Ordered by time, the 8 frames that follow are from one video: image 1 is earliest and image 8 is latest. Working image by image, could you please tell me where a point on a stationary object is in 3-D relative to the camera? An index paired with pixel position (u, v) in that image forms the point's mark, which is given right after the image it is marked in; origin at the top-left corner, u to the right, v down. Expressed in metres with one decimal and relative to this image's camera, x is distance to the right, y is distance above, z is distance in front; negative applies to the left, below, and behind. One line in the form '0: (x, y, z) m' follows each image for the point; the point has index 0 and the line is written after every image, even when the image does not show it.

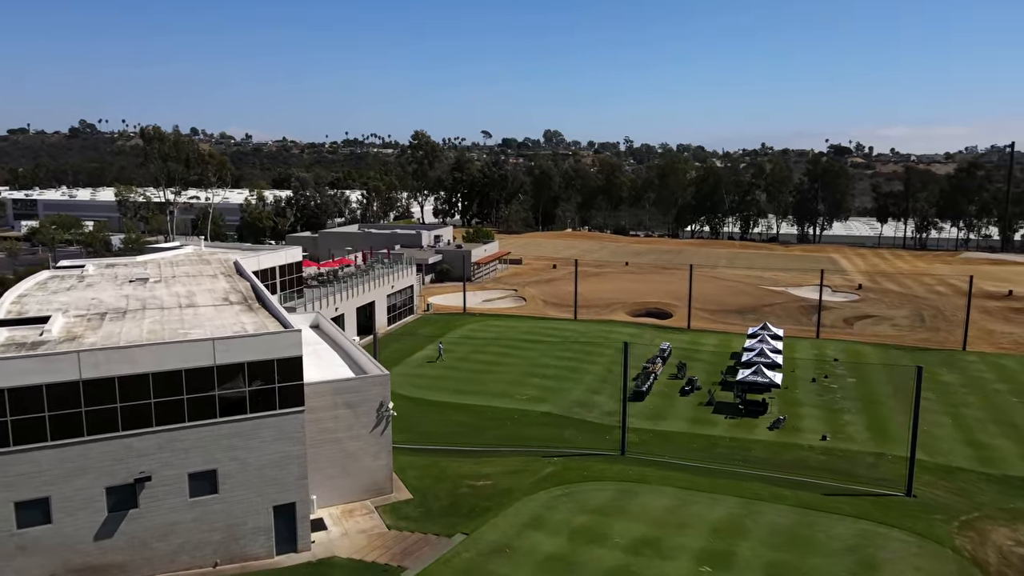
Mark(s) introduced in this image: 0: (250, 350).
0: (-7.1, -1.7, +19.8) m
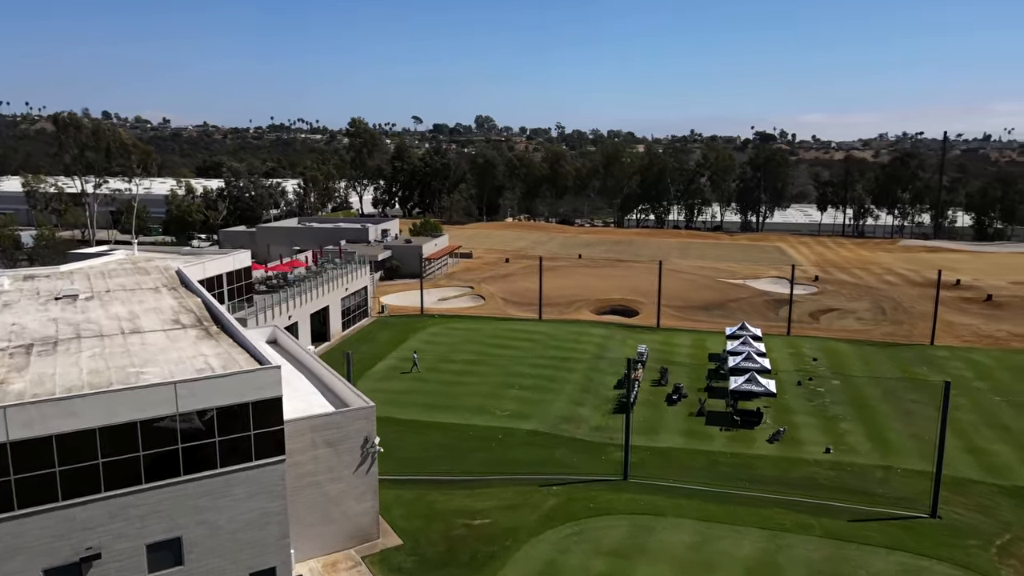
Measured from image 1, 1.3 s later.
0: (-6.6, -2.4, +16.6) m
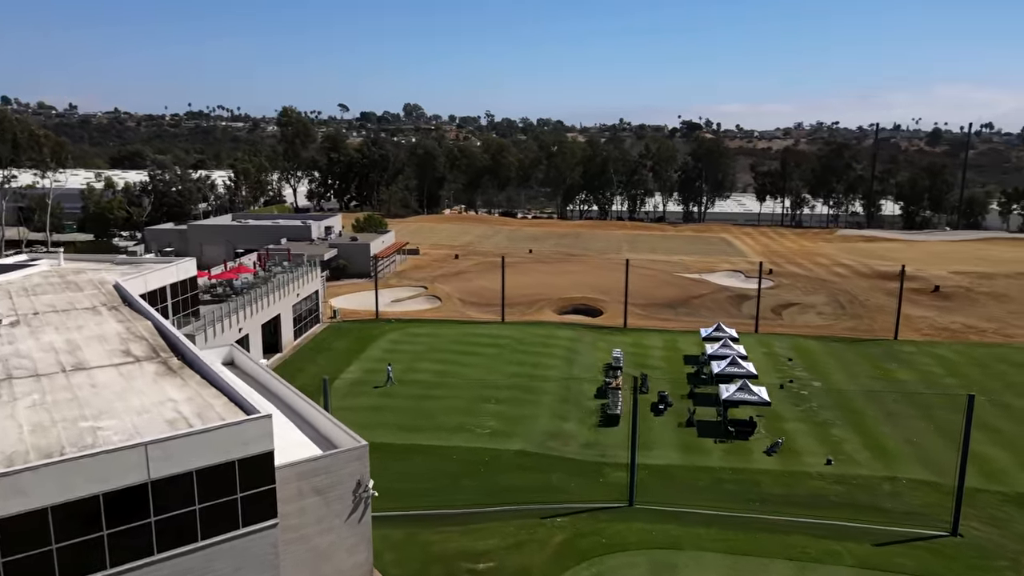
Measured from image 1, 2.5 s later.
0: (-5.9, -3.1, +13.8) m
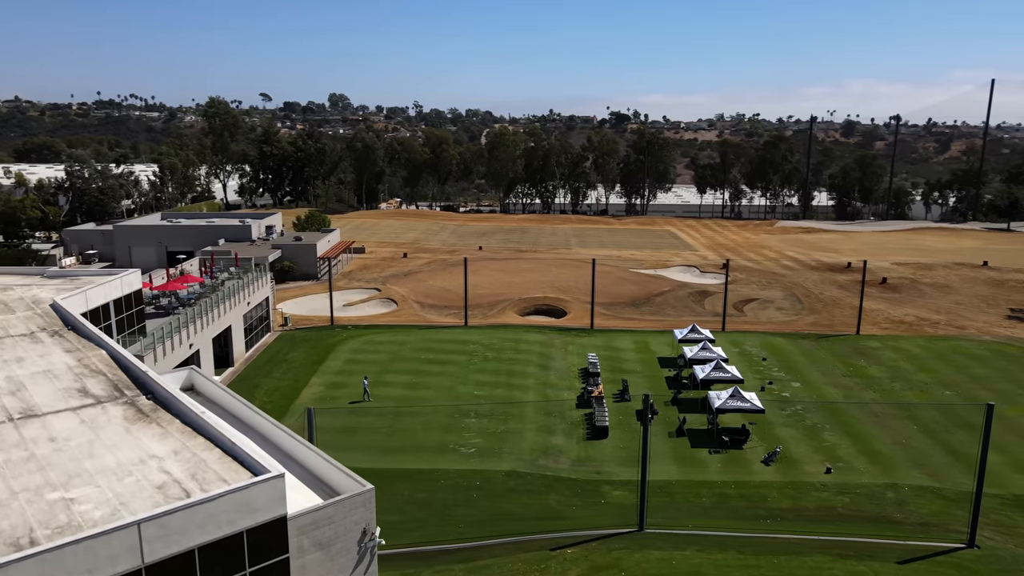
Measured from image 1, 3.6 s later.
0: (-4.9, -3.8, +11.6) m
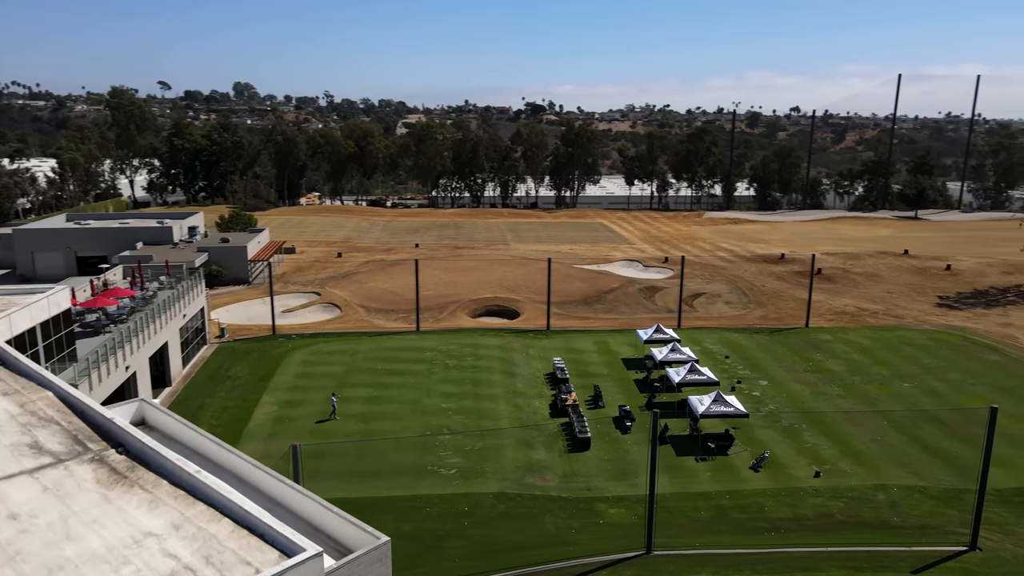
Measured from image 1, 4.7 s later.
0: (-3.6, -4.4, +9.5) m
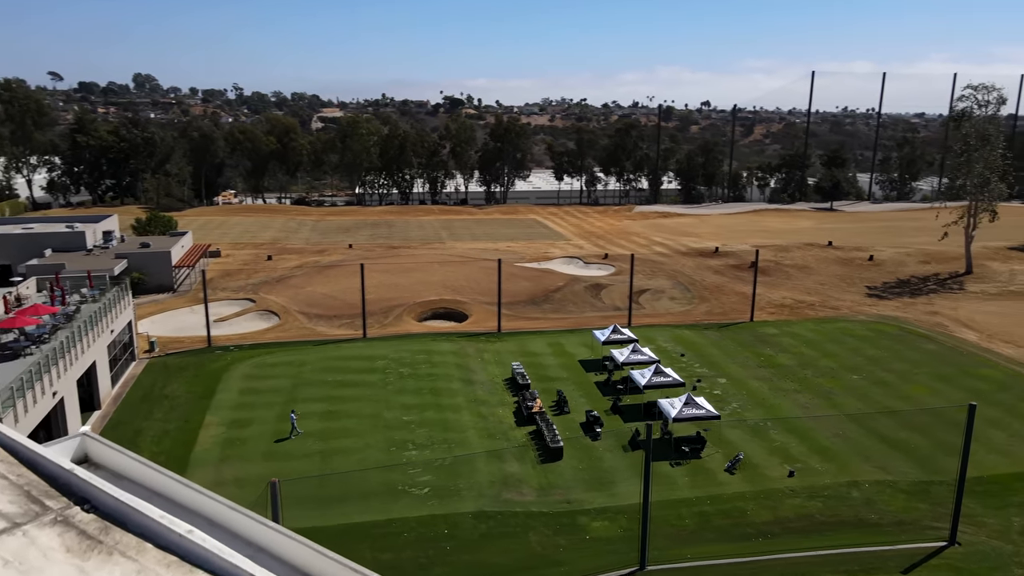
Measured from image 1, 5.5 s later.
0: (-2.7, -4.9, +8.1) m
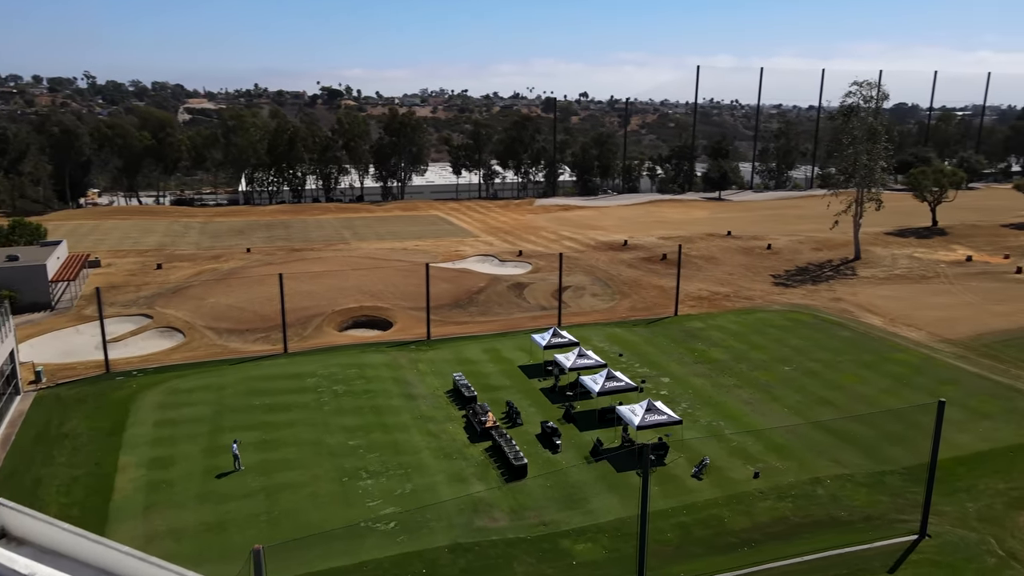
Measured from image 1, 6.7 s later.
0: (-1.0, -5.6, +6.4) m
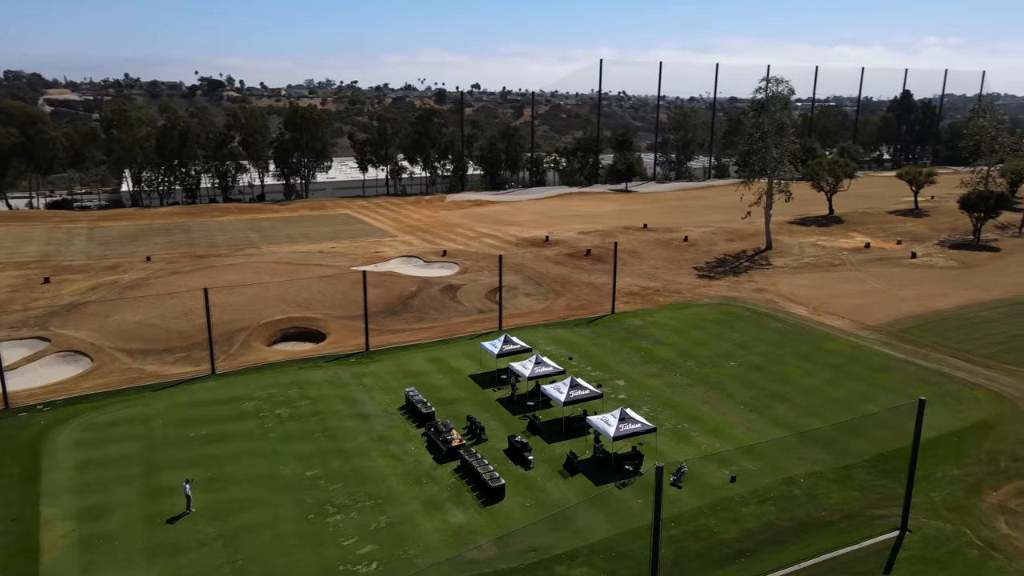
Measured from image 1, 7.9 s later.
0: (+1.1, -6.3, +5.2) m
